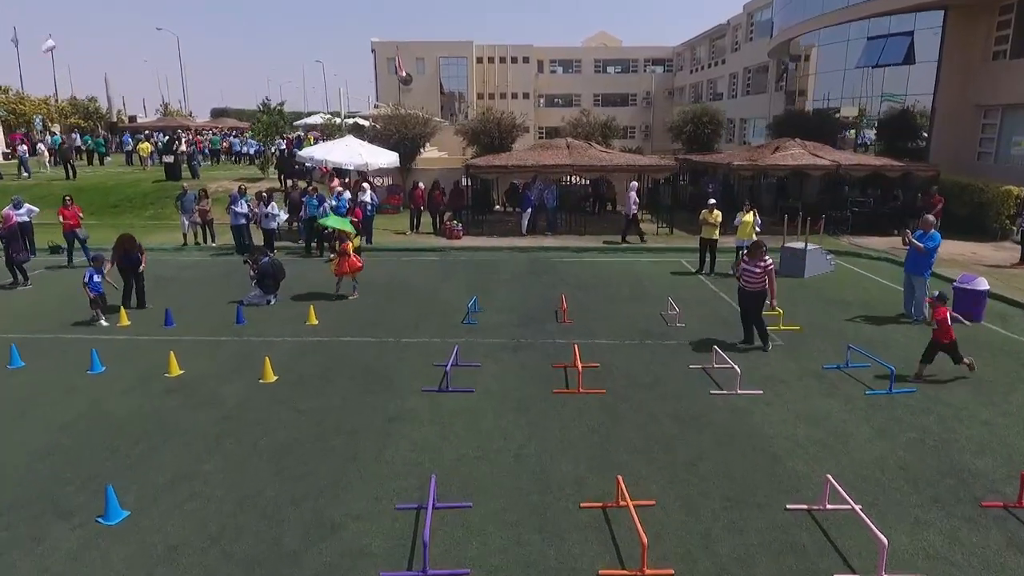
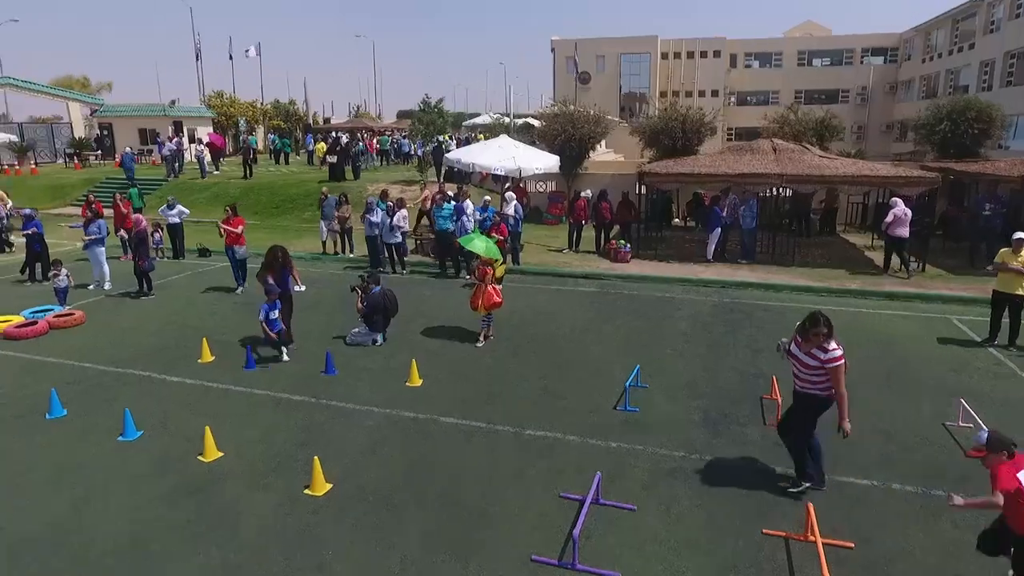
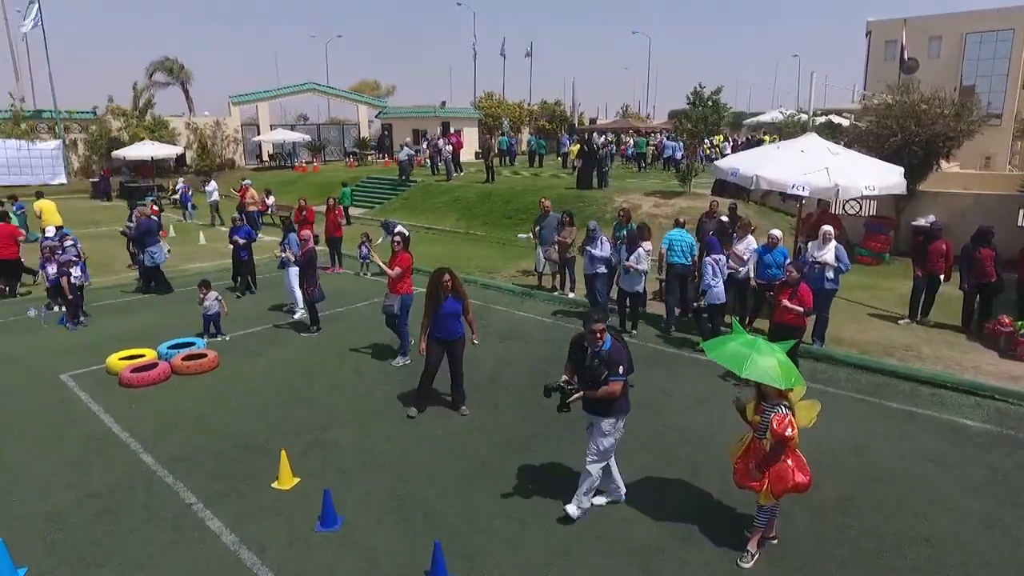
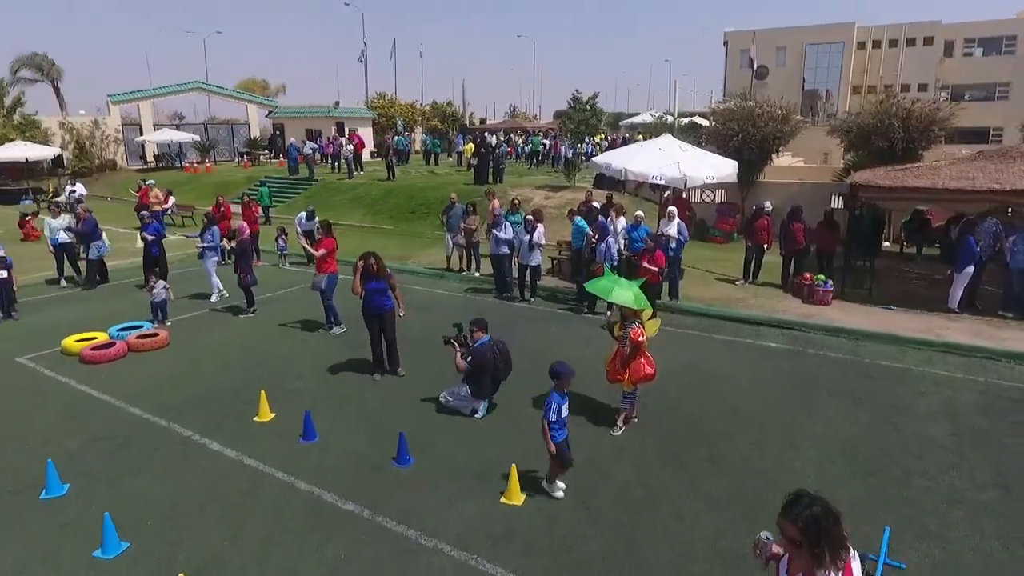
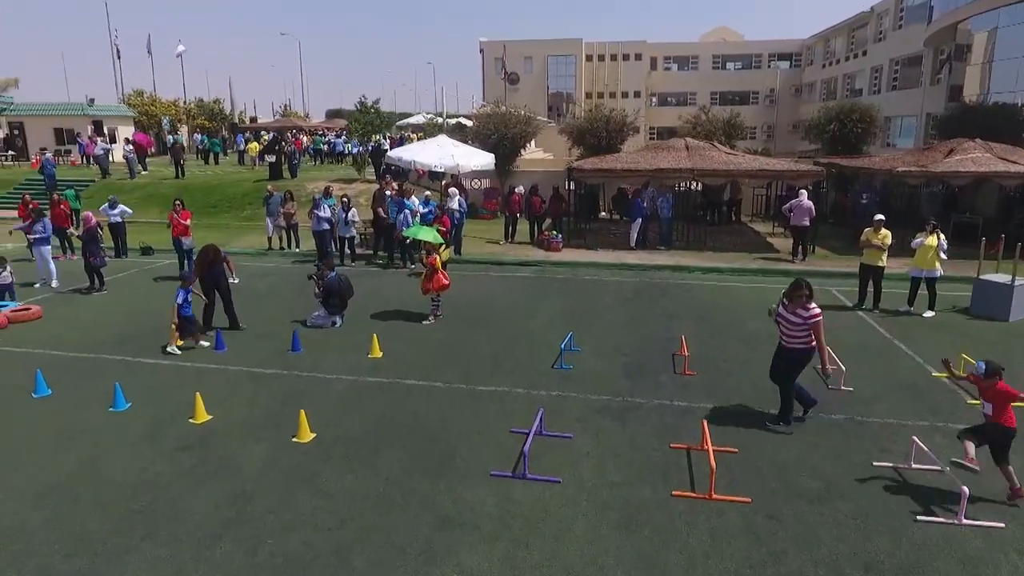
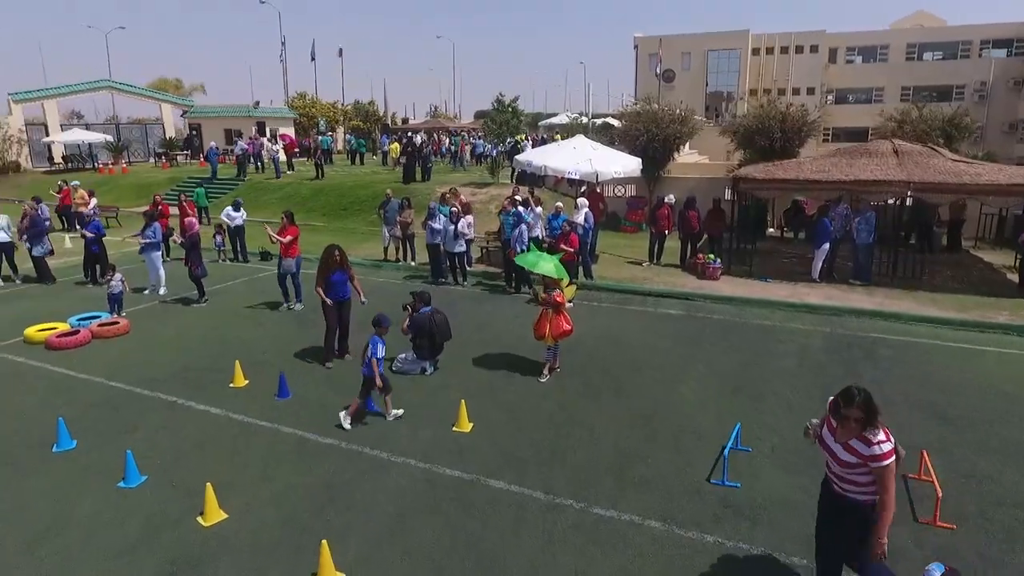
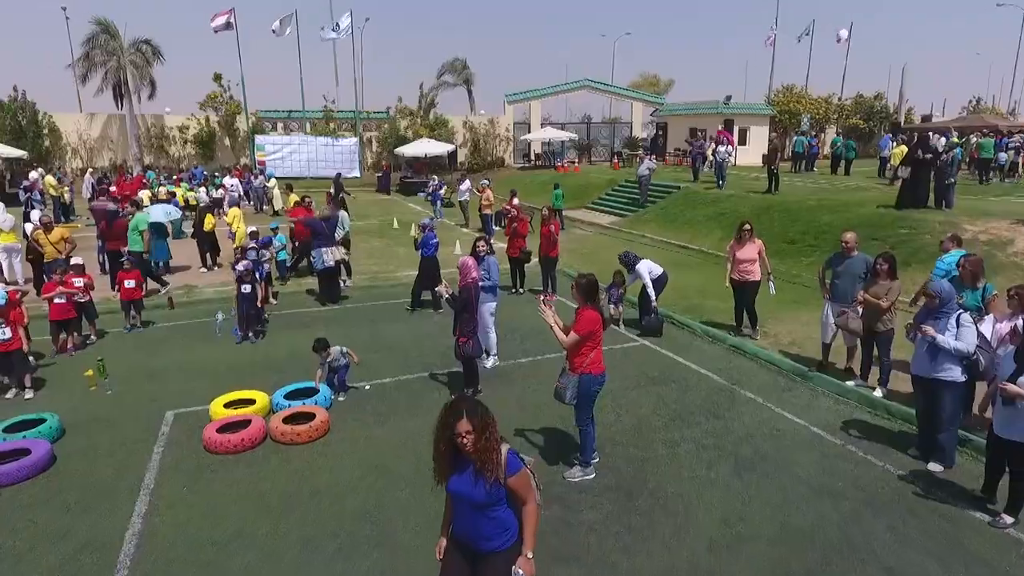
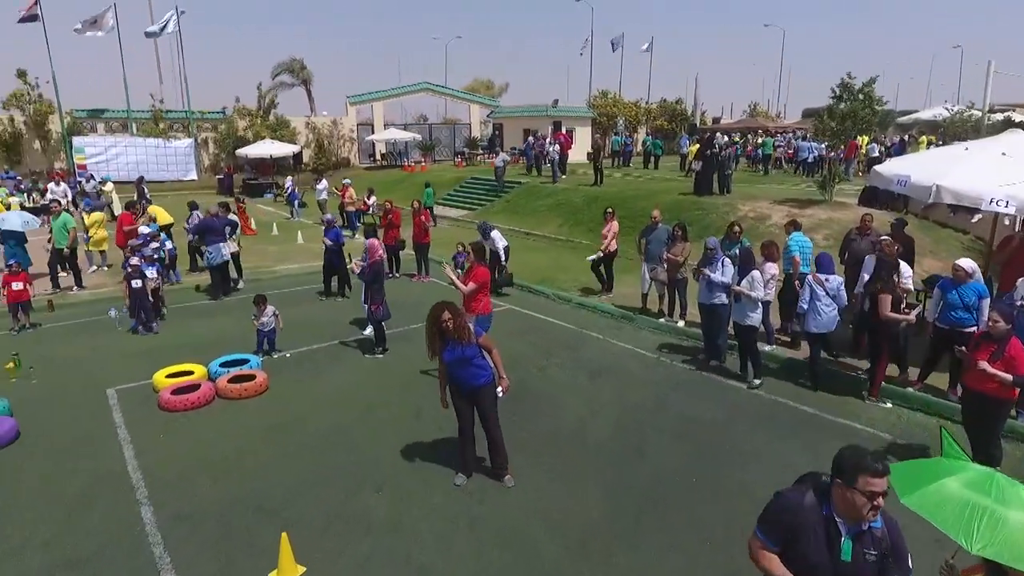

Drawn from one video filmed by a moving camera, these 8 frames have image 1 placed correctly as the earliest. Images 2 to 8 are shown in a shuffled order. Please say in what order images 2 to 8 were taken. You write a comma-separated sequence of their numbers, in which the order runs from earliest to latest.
5, 2, 6, 4, 3, 8, 7
